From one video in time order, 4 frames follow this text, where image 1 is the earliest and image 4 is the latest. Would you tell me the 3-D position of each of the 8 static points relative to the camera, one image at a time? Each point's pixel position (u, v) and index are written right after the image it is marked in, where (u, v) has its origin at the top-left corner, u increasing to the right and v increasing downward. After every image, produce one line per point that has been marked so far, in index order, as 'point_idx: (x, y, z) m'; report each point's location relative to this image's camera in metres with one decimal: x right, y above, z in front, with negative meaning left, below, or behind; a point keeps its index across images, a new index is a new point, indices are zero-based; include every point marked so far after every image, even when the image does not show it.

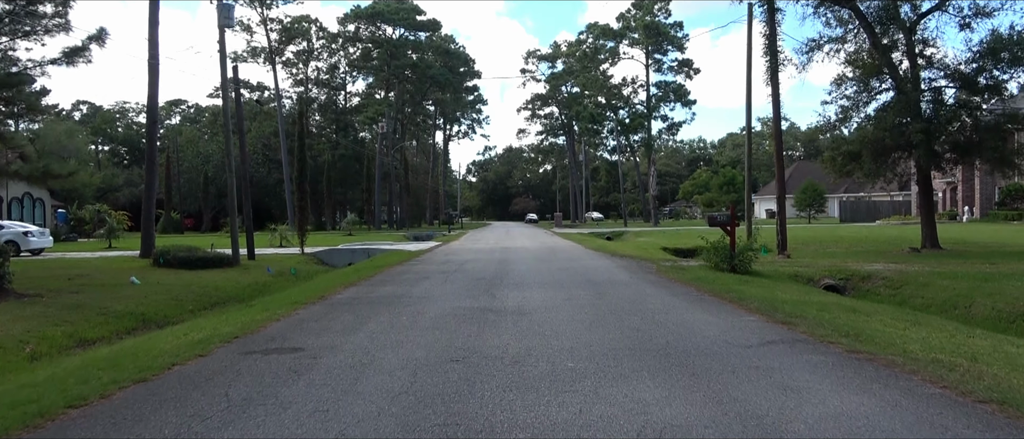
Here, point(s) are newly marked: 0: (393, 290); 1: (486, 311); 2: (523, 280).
0: (-1.9, -1.1, +12.5) m
1: (-0.3, -1.1, +9.3) m
2: (+0.2, -1.0, +13.2) m
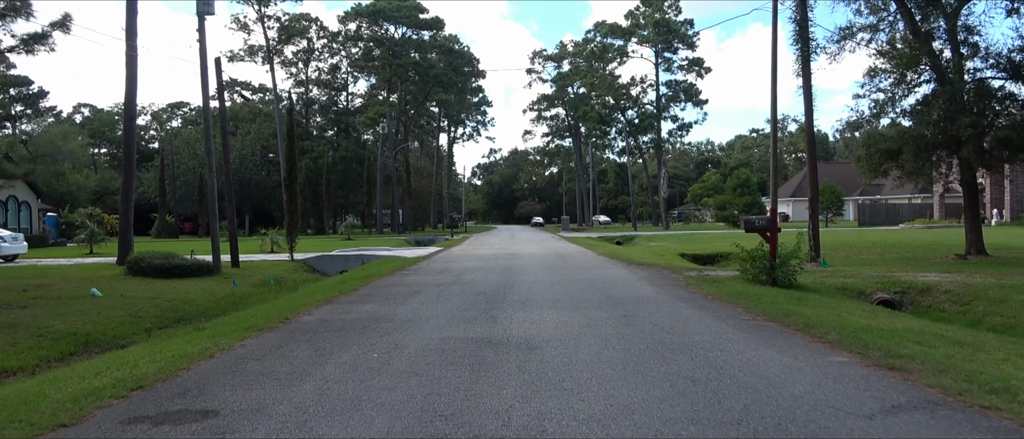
0: (-1.8, -1.2, +10.4) m
1: (-0.3, -1.2, +7.2) m
2: (+0.3, -1.1, +11.1) m
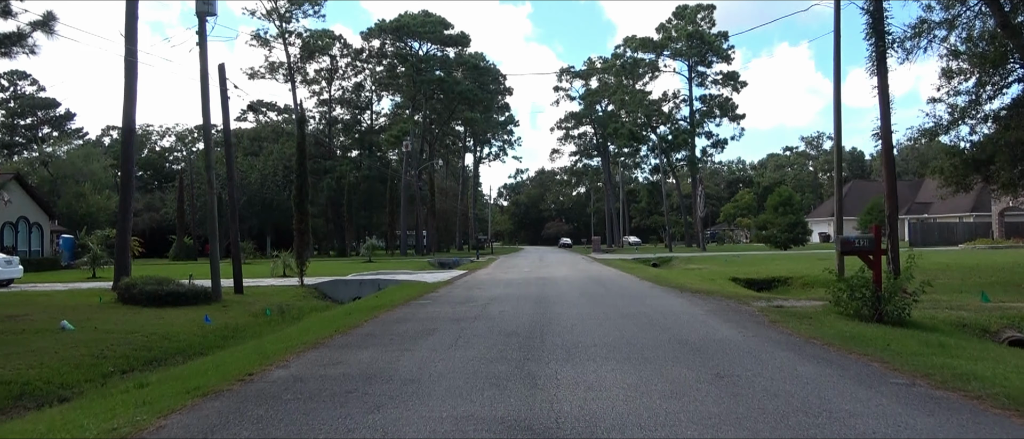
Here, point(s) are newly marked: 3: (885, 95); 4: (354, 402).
0: (-1.4, -1.4, +7.9) m
1: (0.0, -1.3, +4.6) m
2: (+0.7, -1.3, +8.5) m
3: (+9.1, +3.0, +18.9) m
4: (-1.2, -1.4, +5.8) m
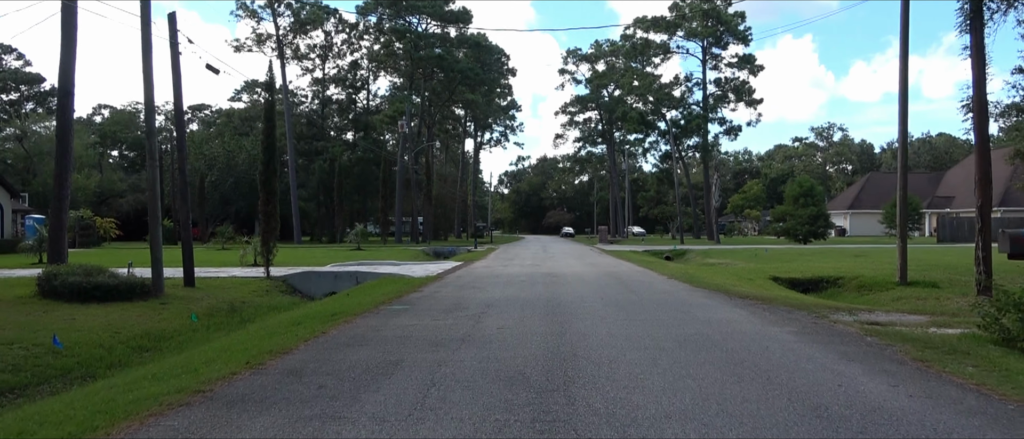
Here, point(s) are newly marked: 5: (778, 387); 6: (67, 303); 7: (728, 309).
0: (-1.4, -1.2, +4.3) m
1: (+0.1, -1.2, +1.0) m
2: (+0.8, -1.2, +4.9) m
3: (+9.2, +3.2, +15.3) m
4: (-1.1, -1.2, +2.2) m
5: (+1.9, -1.2, +5.4) m
6: (-9.2, -1.7, +15.8) m
7: (+3.0, -1.2, +10.7) m
